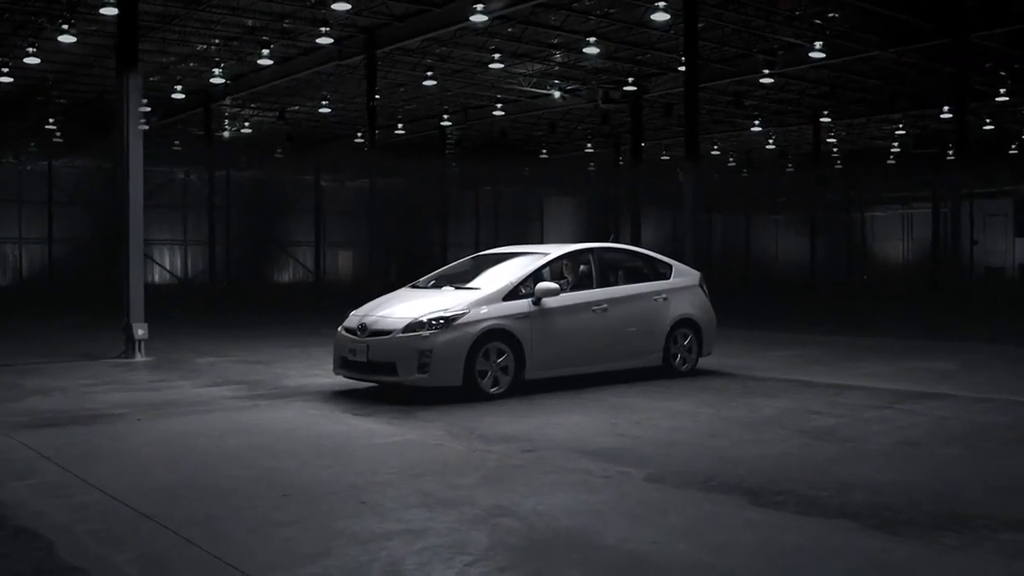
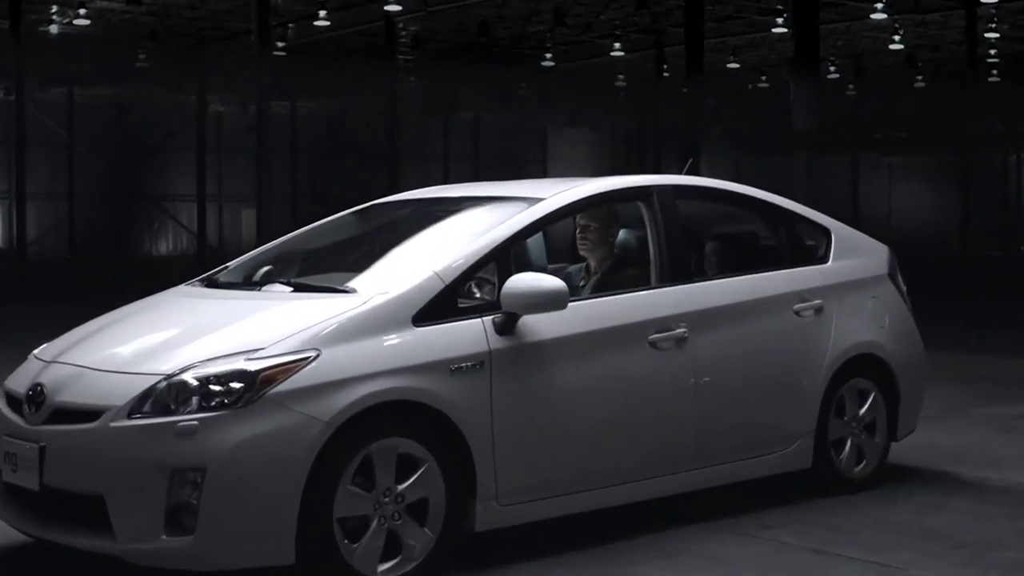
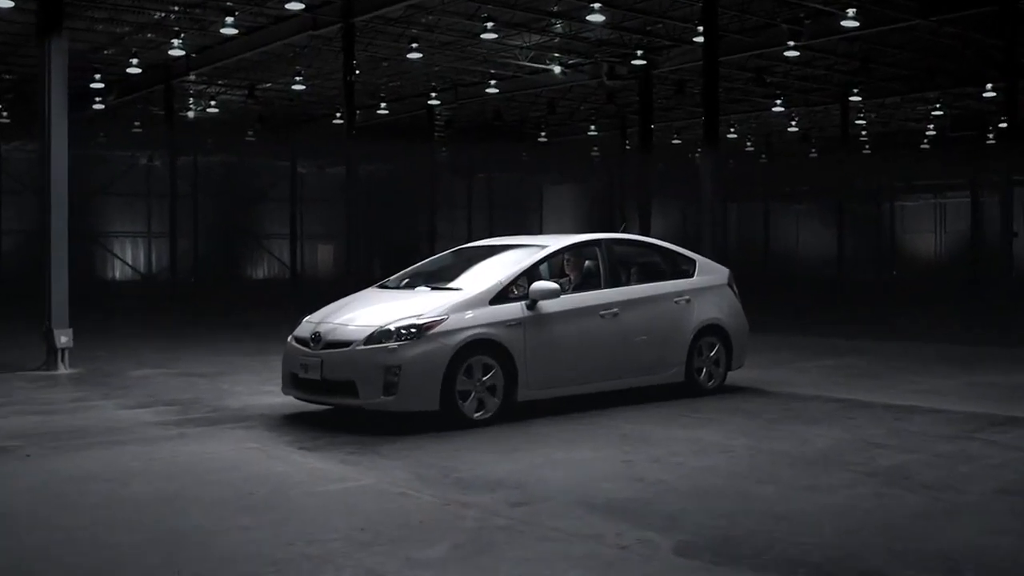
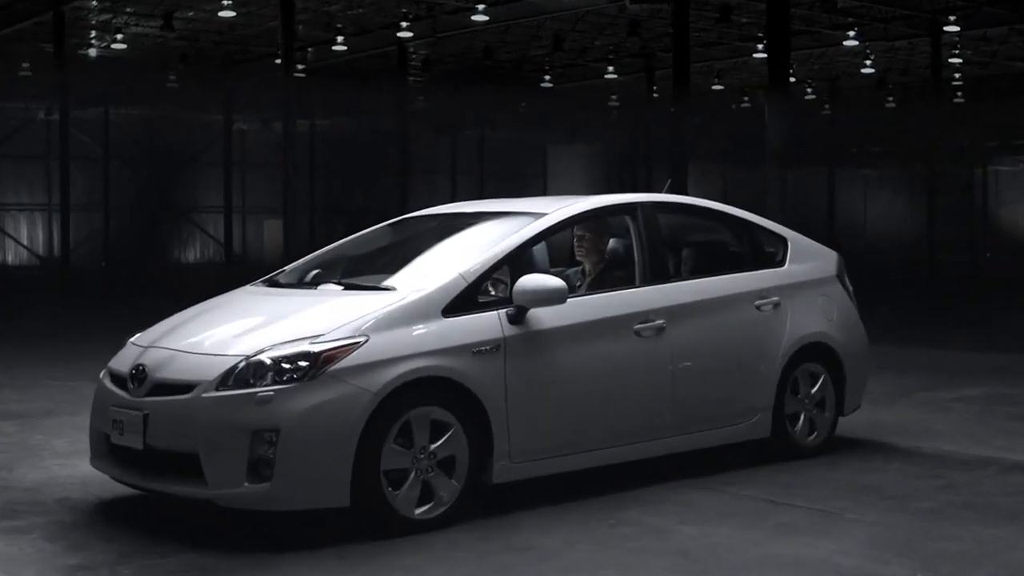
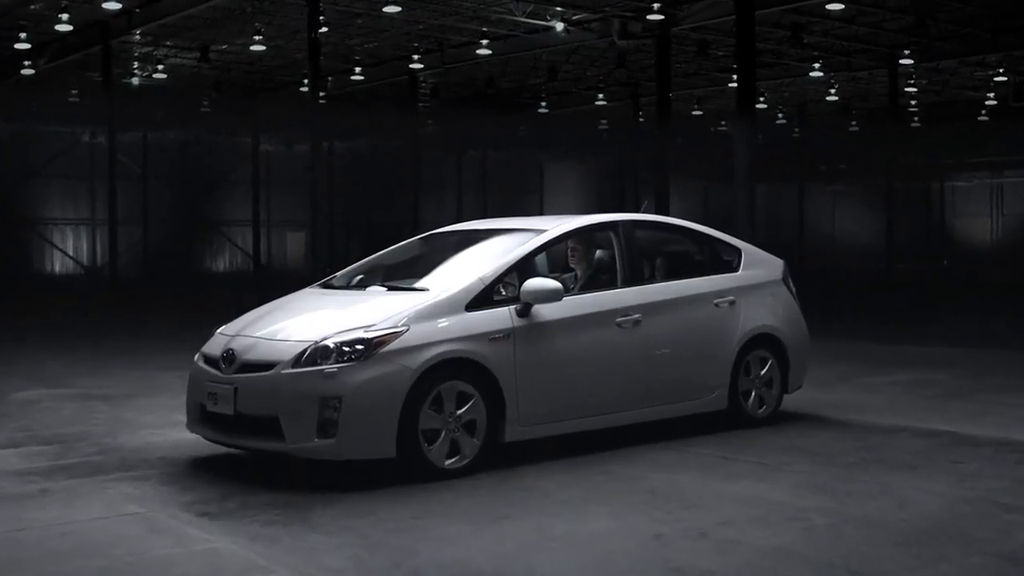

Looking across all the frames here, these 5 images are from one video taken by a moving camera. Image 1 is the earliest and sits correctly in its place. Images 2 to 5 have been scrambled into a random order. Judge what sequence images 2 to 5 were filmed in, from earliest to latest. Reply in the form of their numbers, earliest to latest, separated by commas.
3, 5, 4, 2
